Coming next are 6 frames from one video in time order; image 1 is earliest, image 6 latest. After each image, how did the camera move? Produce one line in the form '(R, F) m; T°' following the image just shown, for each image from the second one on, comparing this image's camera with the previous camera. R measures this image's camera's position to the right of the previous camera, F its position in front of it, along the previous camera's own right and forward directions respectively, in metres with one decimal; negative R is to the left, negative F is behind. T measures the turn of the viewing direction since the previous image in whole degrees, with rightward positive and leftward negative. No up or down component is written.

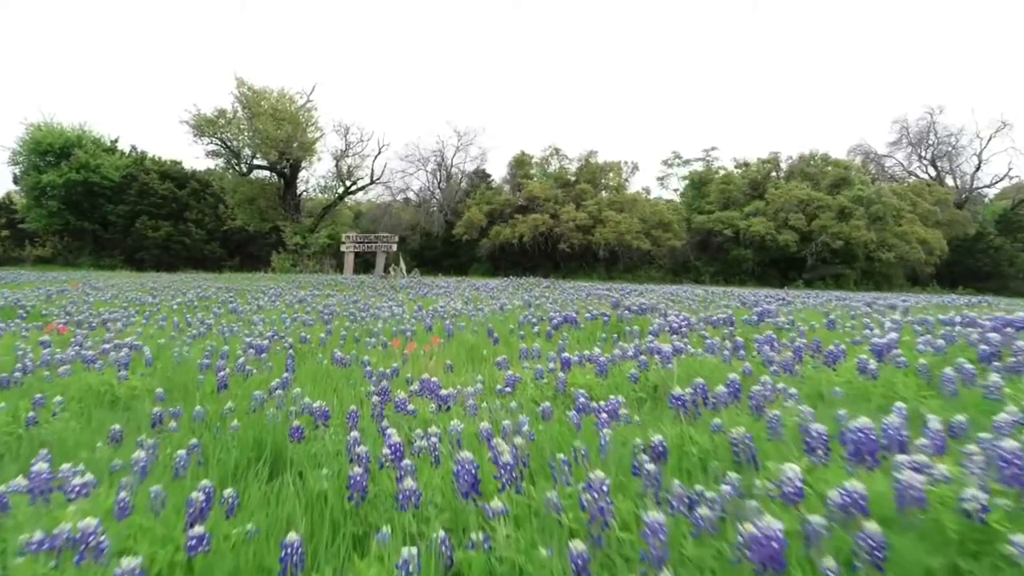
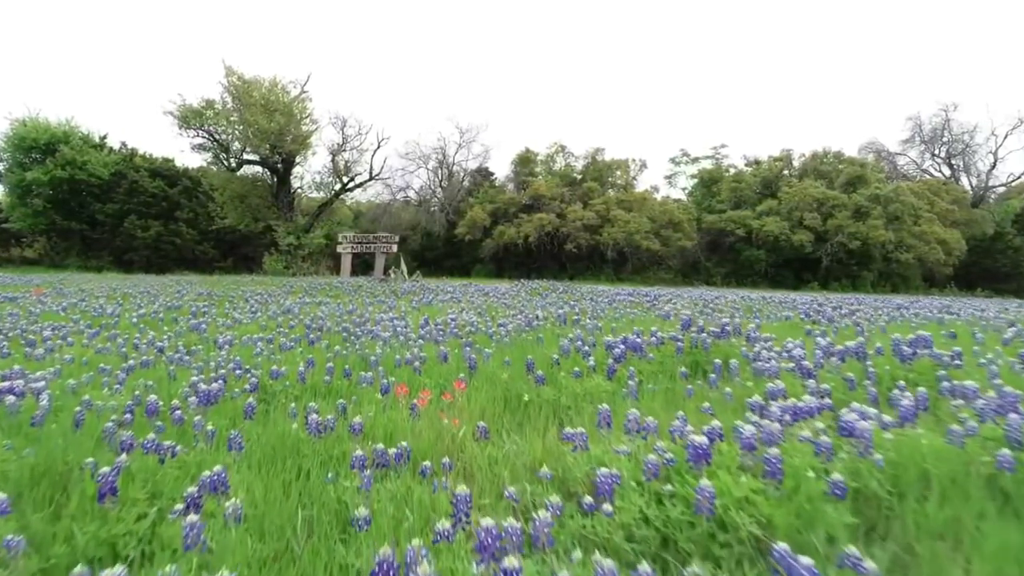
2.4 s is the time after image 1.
(-0.2, +1.3) m; 0°
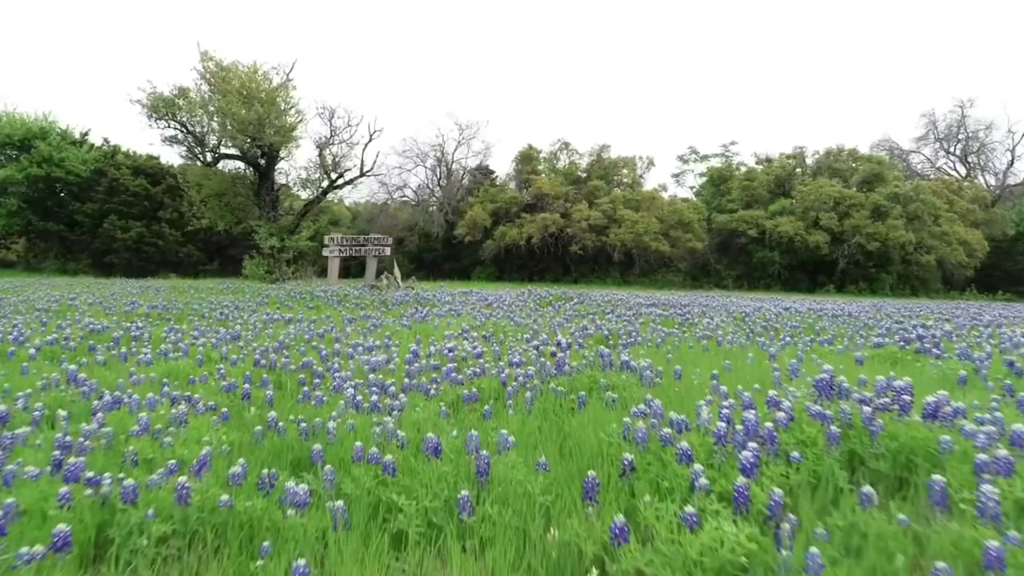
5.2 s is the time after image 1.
(-0.1, +1.6) m; 0°
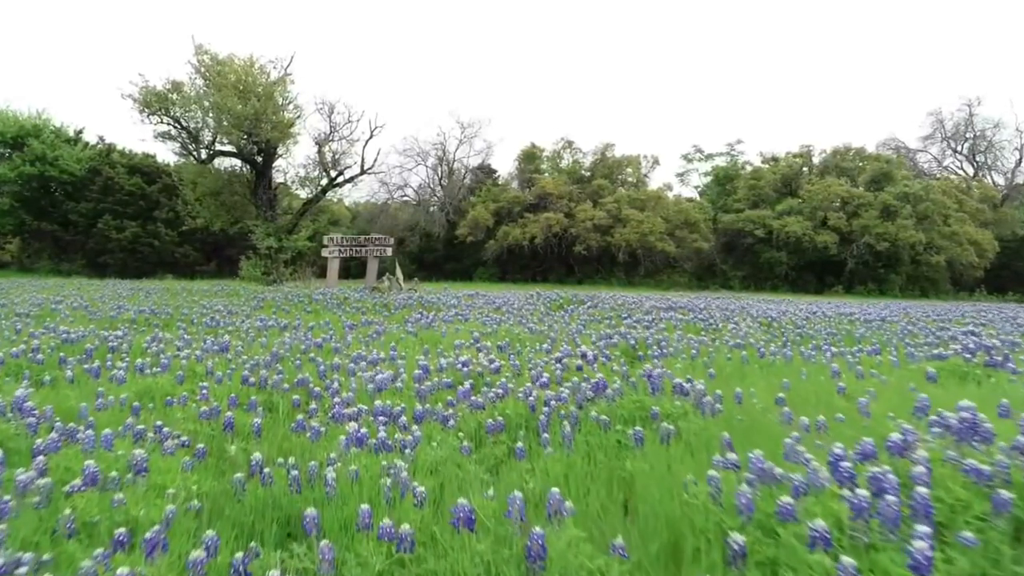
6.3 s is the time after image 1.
(-0.1, +0.6) m; 0°
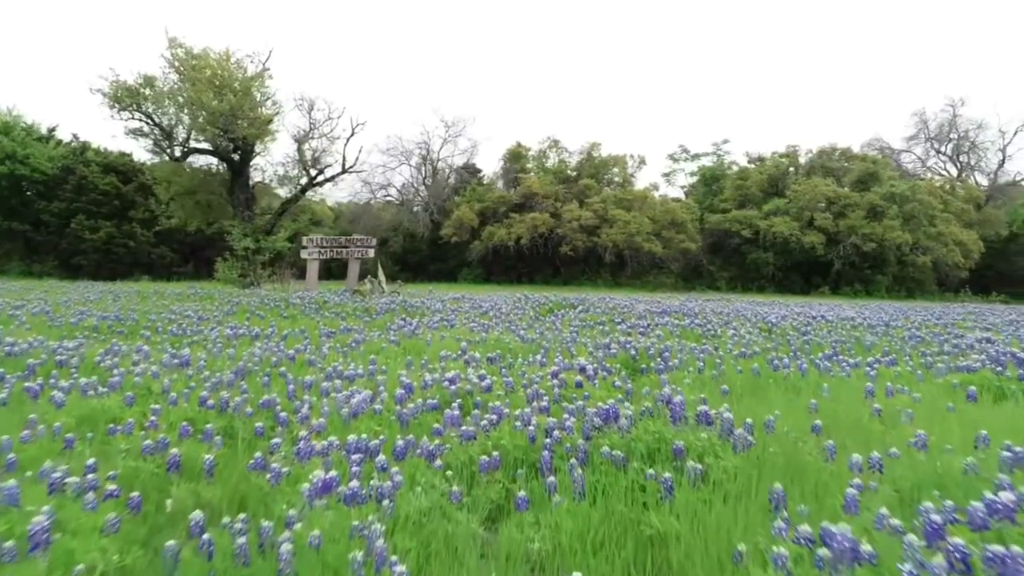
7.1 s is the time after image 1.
(0.0, +0.5) m; +1°
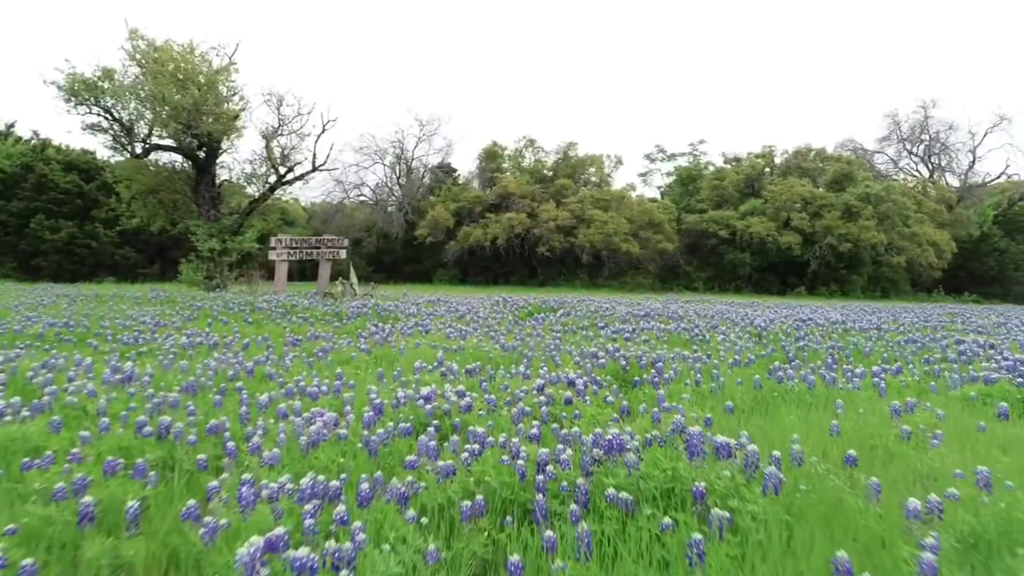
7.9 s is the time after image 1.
(0.0, +0.4) m; +2°
